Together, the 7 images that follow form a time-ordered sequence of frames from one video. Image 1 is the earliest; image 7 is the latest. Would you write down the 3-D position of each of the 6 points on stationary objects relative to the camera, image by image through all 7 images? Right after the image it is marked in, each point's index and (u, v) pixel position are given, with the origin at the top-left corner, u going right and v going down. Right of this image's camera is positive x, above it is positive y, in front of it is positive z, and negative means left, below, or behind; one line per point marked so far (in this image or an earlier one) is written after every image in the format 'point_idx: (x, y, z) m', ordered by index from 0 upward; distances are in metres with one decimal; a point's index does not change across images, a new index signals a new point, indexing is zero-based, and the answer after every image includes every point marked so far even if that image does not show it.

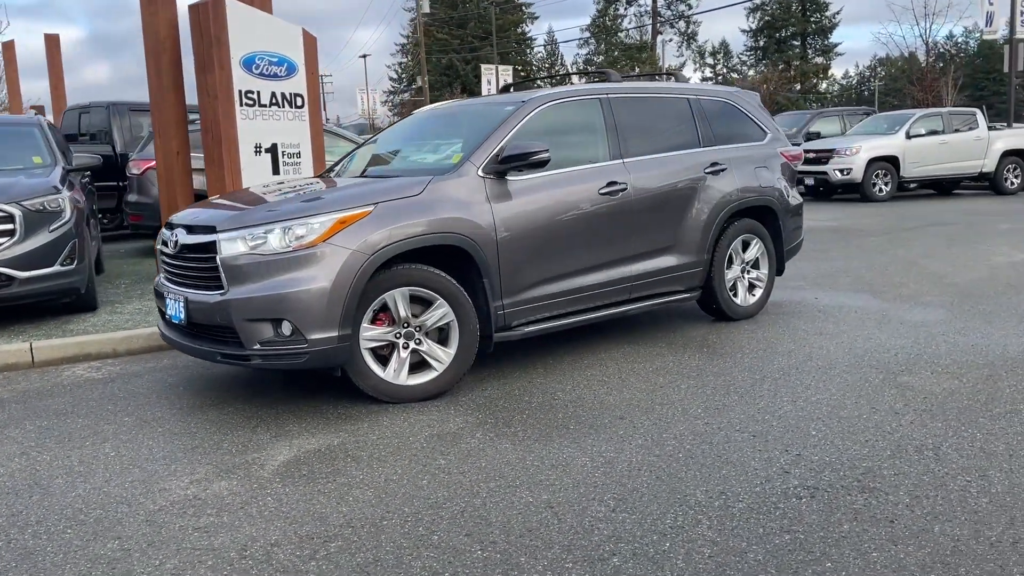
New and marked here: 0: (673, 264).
0: (+1.1, +0.2, +5.9) m
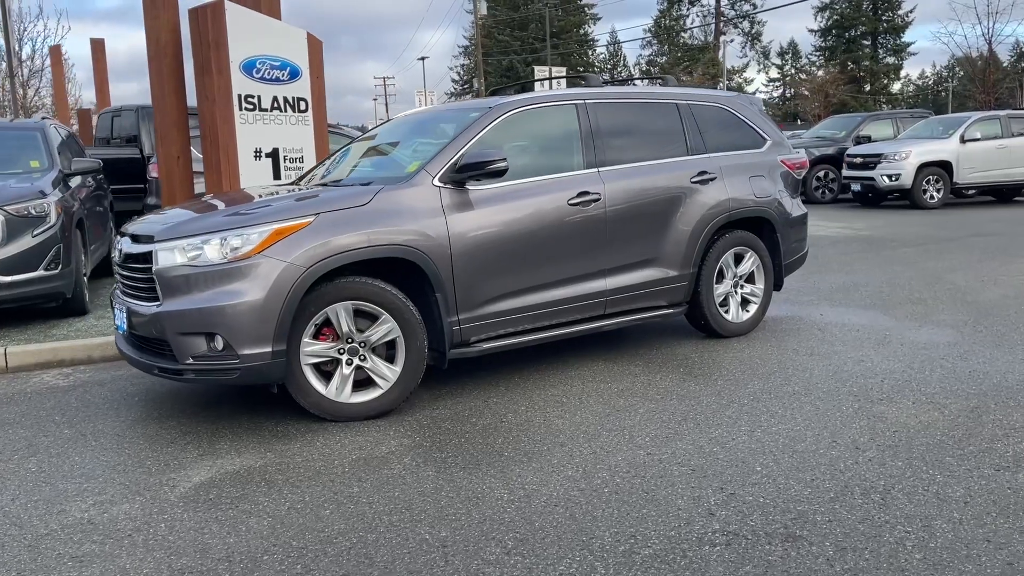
0: (+0.9, +0.1, +5.6) m
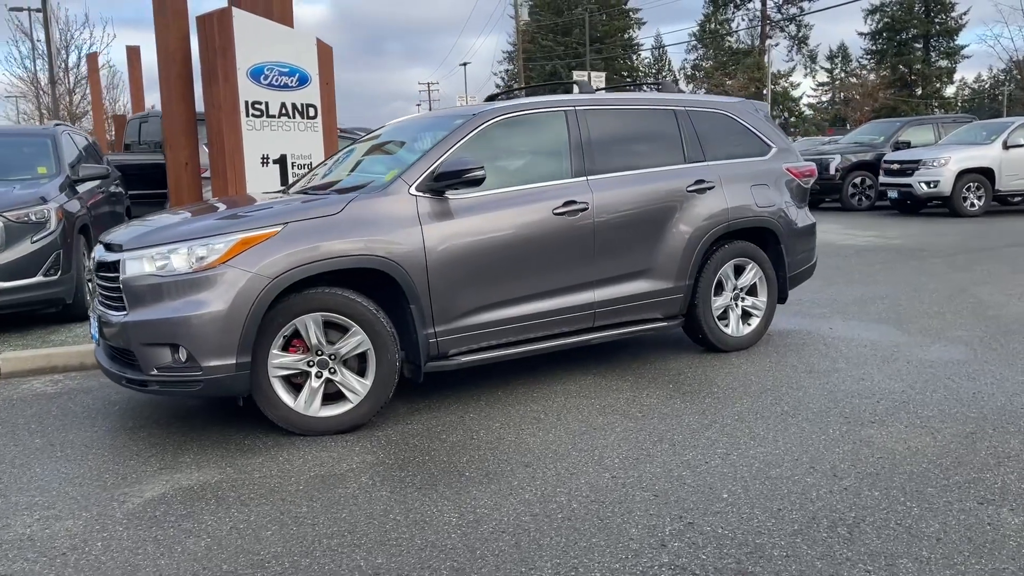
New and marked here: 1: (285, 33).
0: (+0.8, 0.0, +5.5) m
1: (-2.2, +2.4, +8.3) m
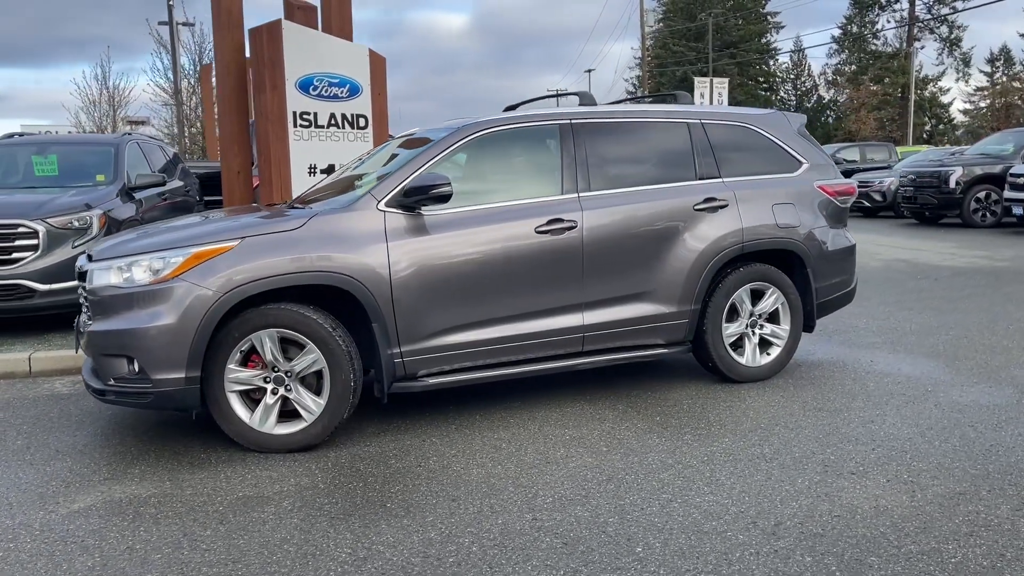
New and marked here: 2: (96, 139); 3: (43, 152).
0: (+0.8, -0.1, +5.1) m
1: (-1.7, +2.3, +8.4) m
2: (-4.1, +1.5, +8.6) m
3: (-4.5, +1.3, +8.3) m
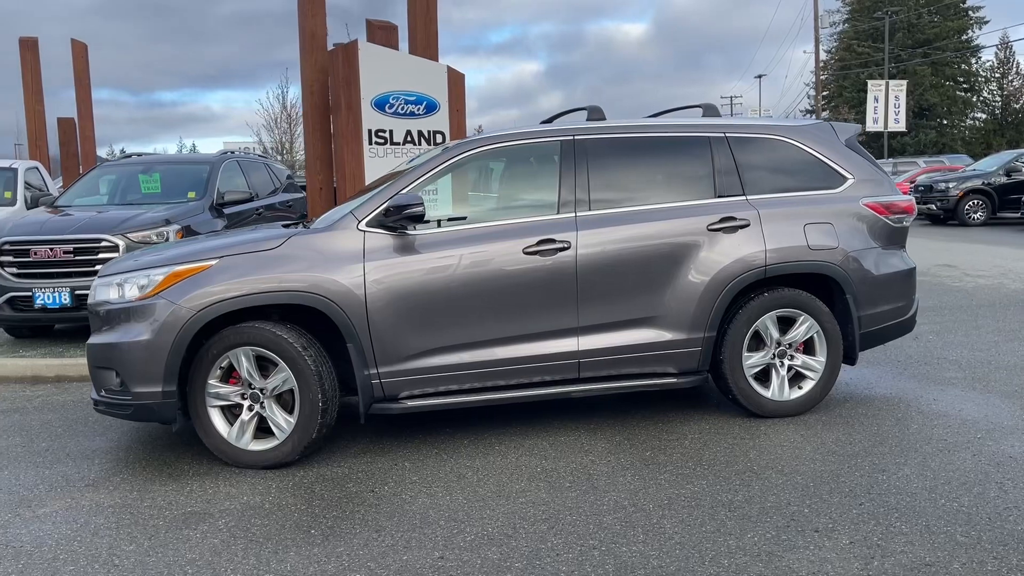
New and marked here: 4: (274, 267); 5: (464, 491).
0: (+0.8, -0.3, +4.8) m
1: (-1.0, +2.2, +8.6) m
2: (-3.3, +1.4, +9.2) m
3: (-3.7, +1.2, +9.0) m
4: (-1.2, +0.1, +4.4) m
5: (-0.2, -0.9, +4.0) m
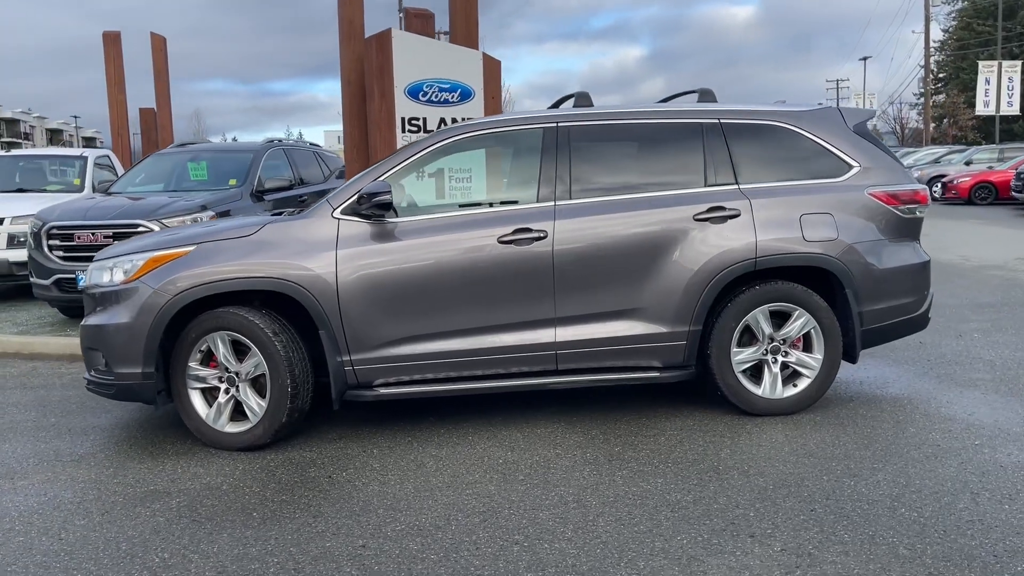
0: (+0.7, -0.2, +4.7) m
1: (-0.6, +2.3, +8.6) m
2: (-2.9, +1.5, +9.5) m
3: (-3.3, +1.4, +9.3) m
4: (-1.3, +0.2, +4.5) m
5: (-0.4, -0.9, +4.0) m
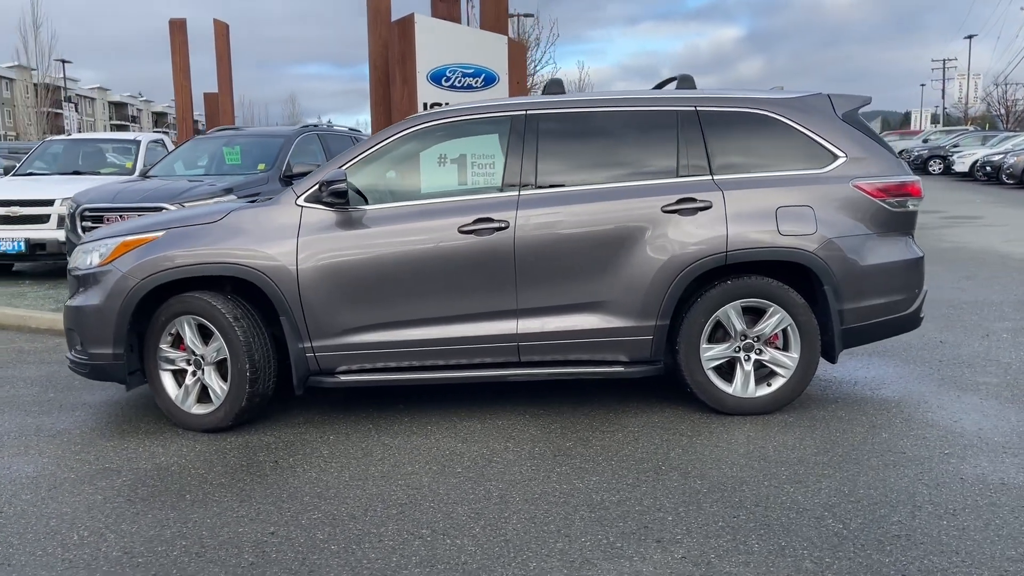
0: (+0.5, -0.2, +4.6) m
1: (-0.4, +2.5, +8.5) m
2: (-2.6, +1.7, +9.7) m
3: (-3.0, +1.6, +9.6) m
4: (-1.5, +0.2, +4.6) m
5: (-0.7, -0.8, +4.0) m
